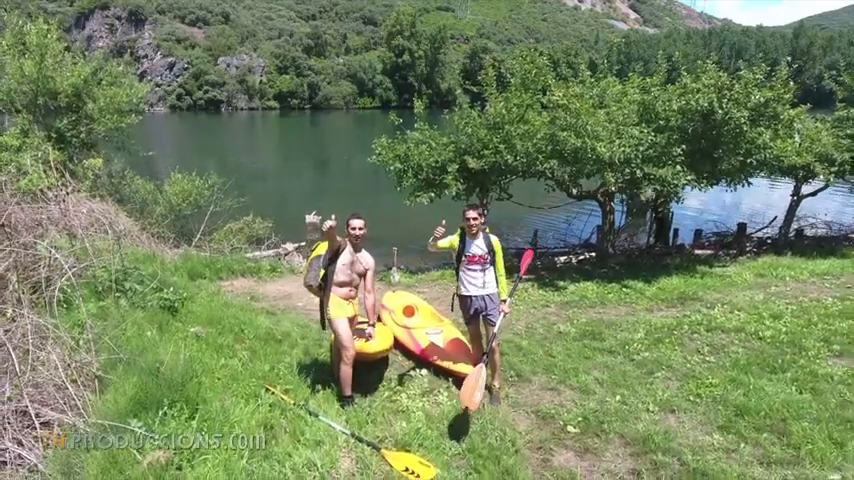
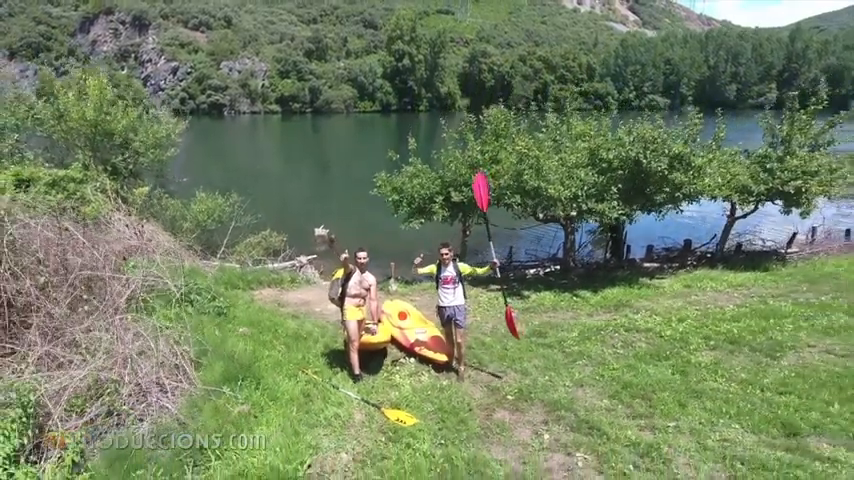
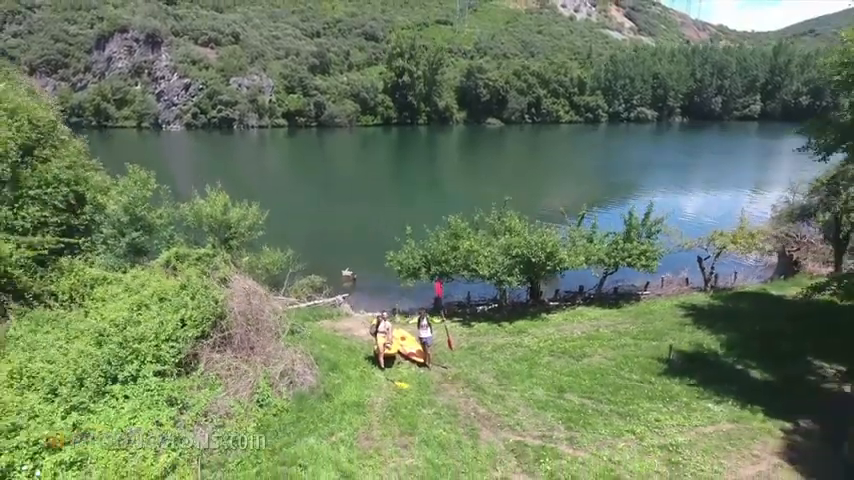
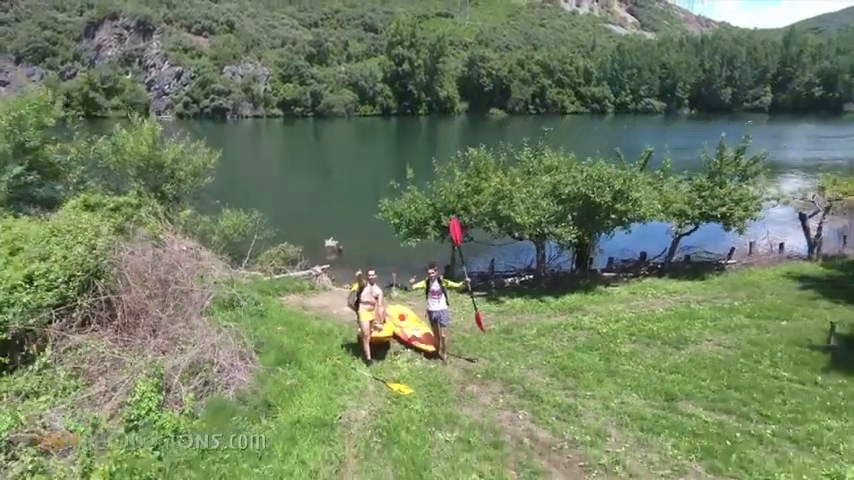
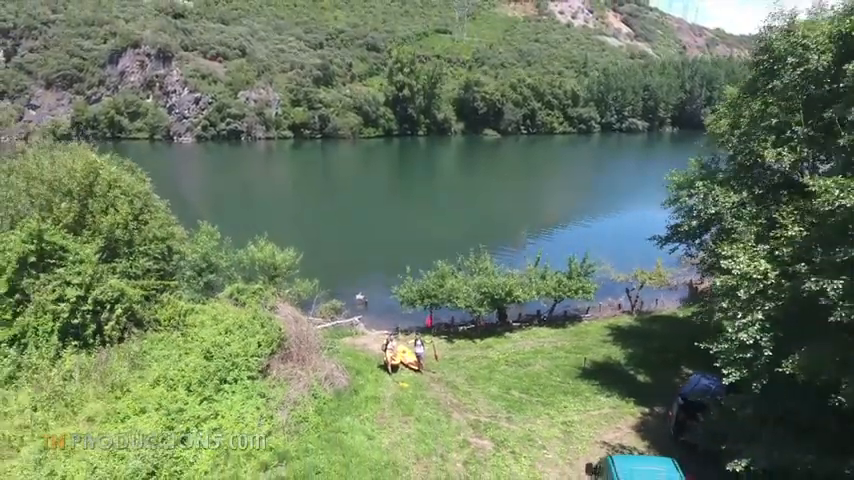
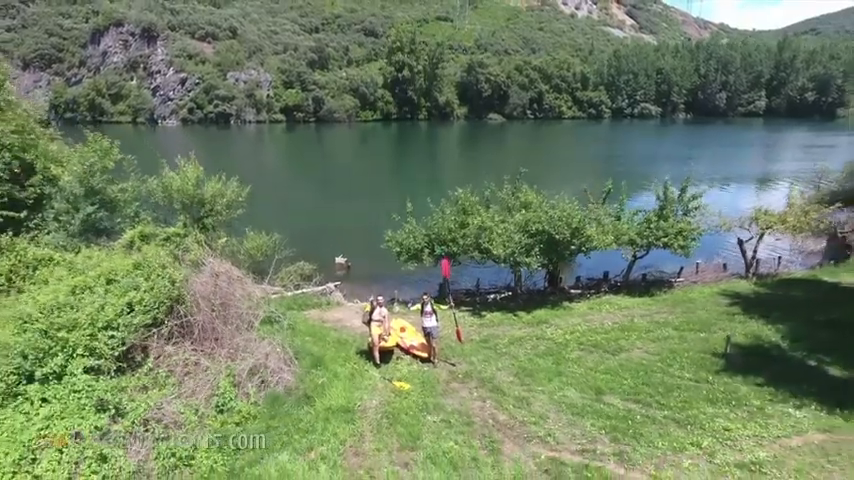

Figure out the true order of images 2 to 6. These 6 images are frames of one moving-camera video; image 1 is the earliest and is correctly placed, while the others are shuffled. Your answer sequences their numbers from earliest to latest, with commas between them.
2, 4, 6, 3, 5
